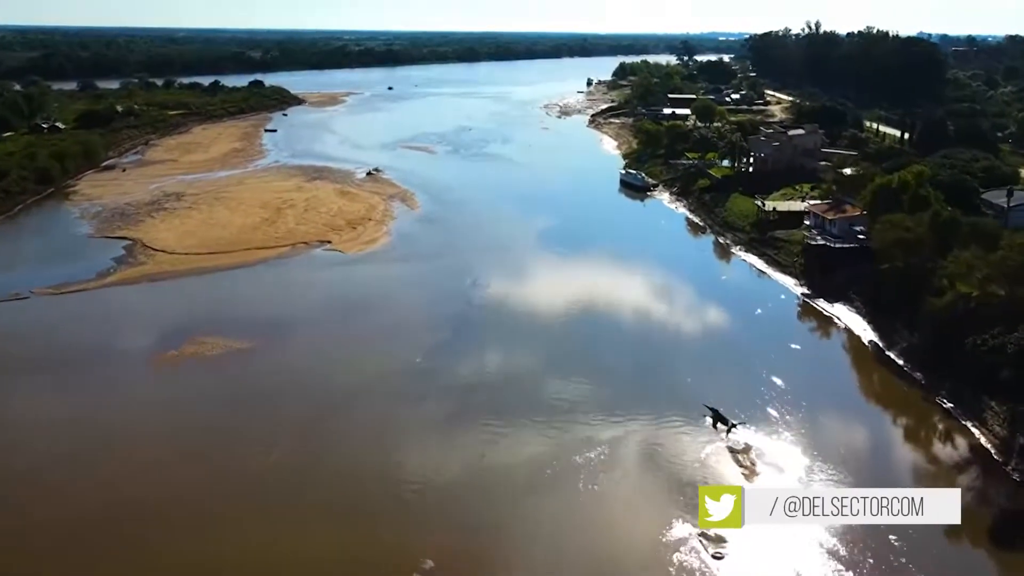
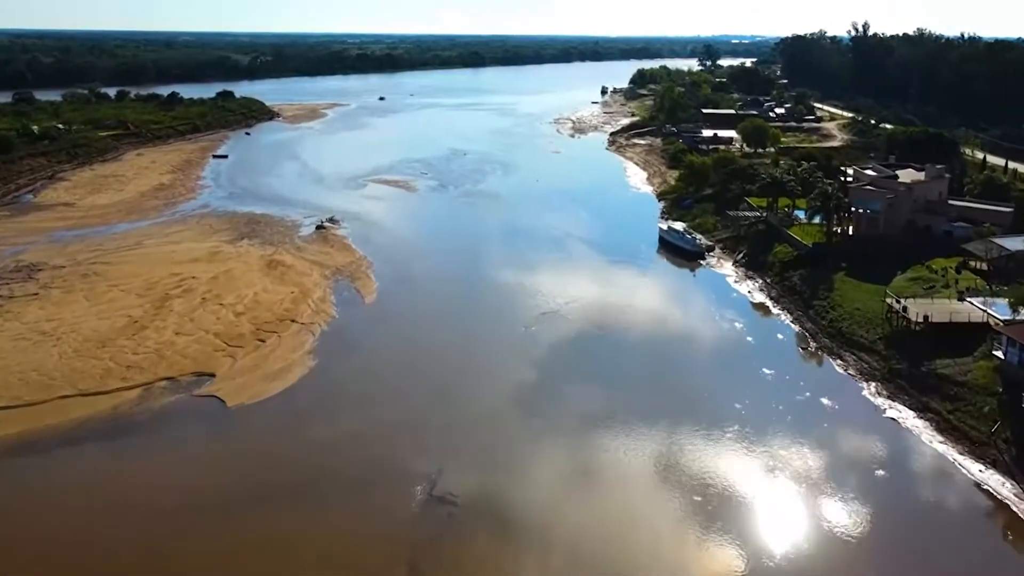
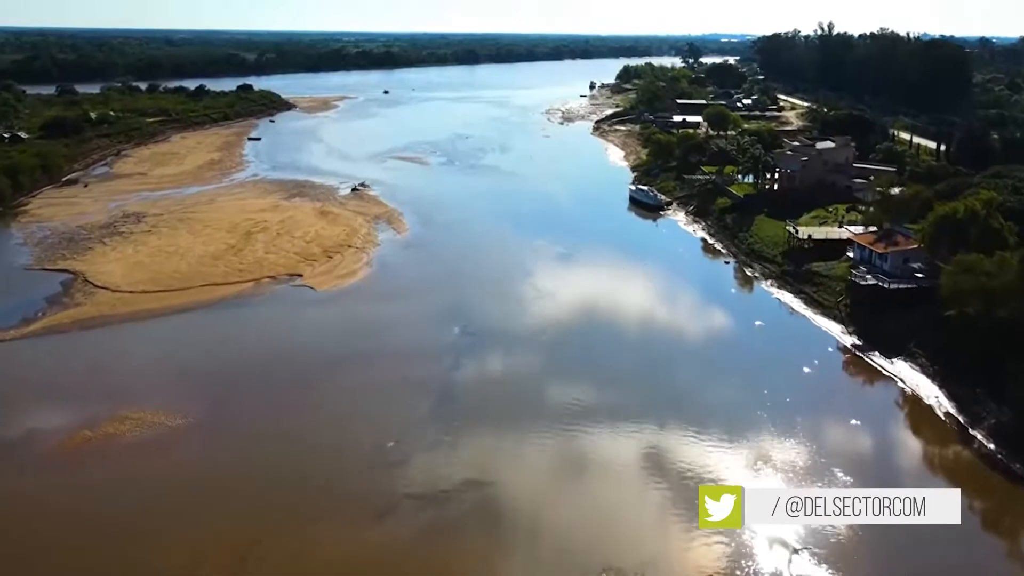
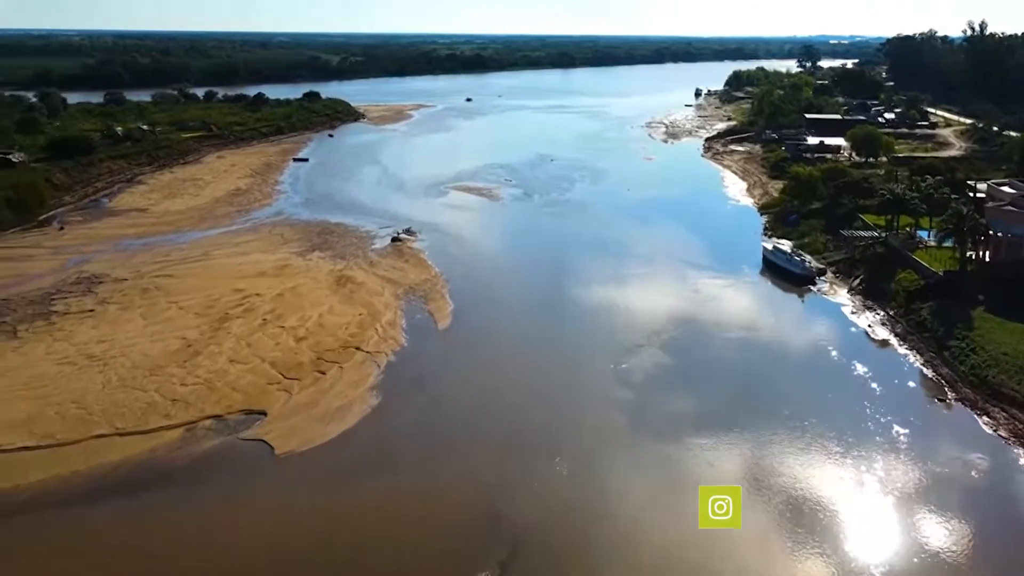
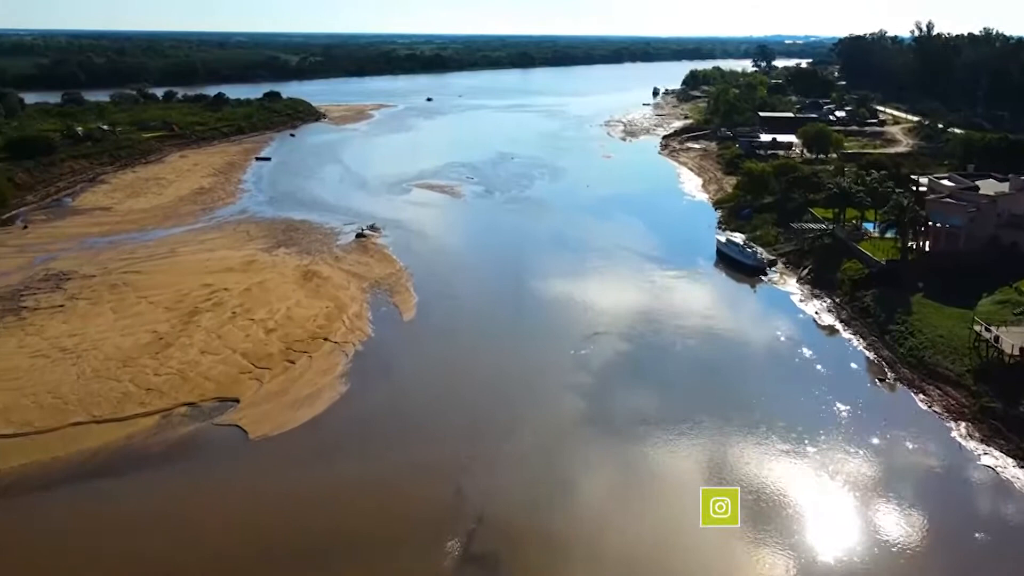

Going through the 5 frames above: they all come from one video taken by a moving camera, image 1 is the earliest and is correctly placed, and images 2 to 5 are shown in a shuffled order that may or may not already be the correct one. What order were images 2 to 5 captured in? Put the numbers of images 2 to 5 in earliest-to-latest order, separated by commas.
3, 2, 5, 4
